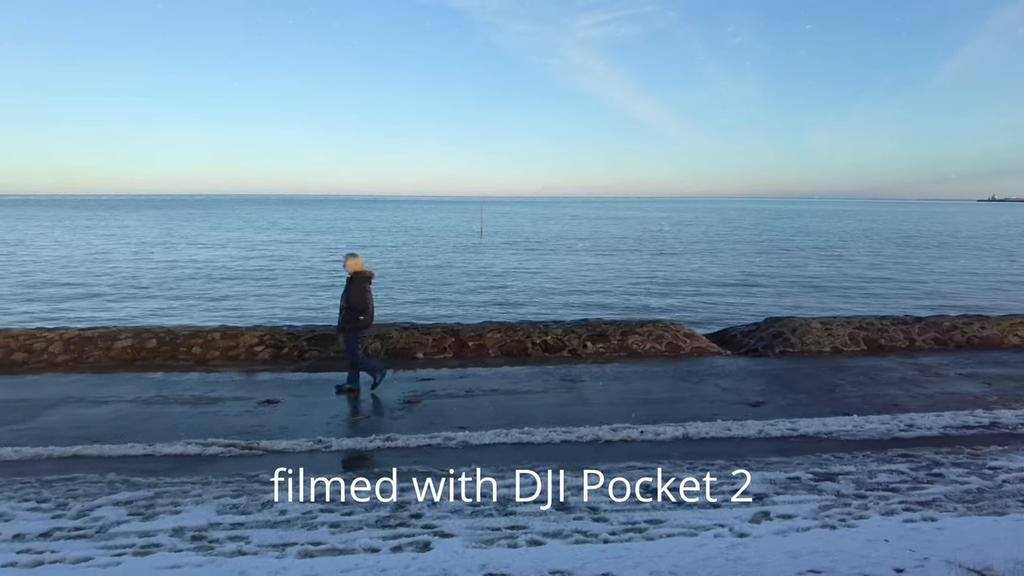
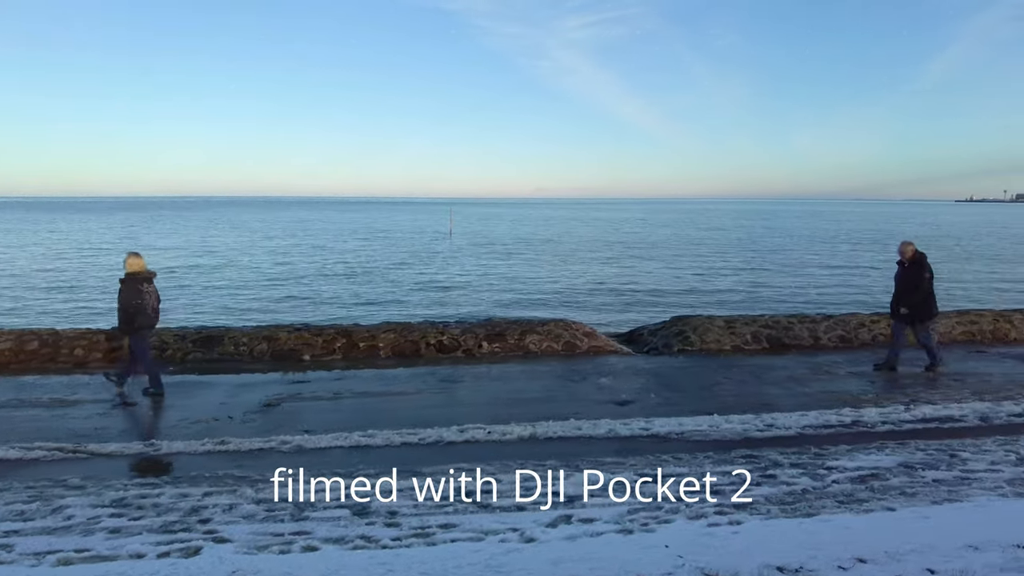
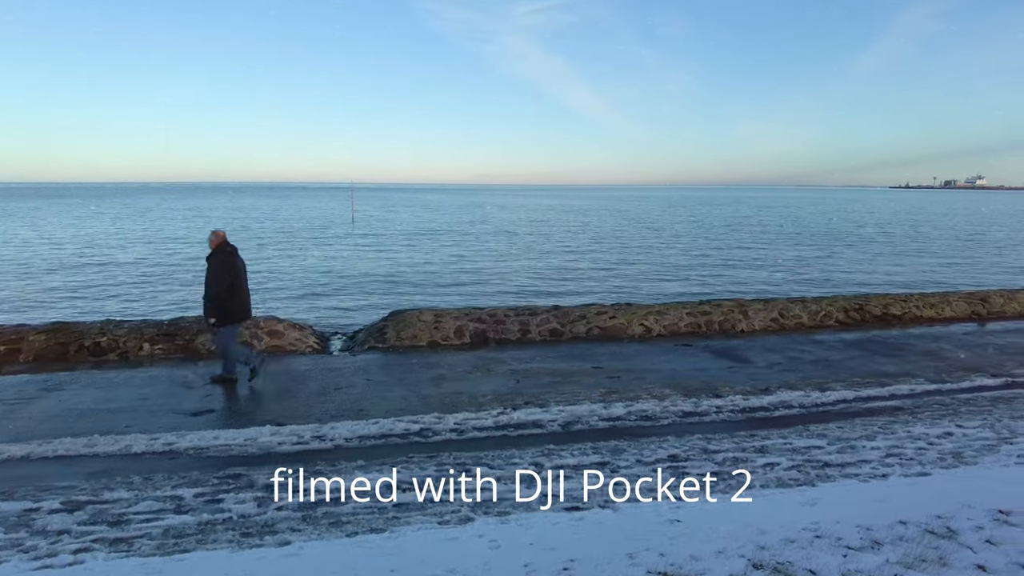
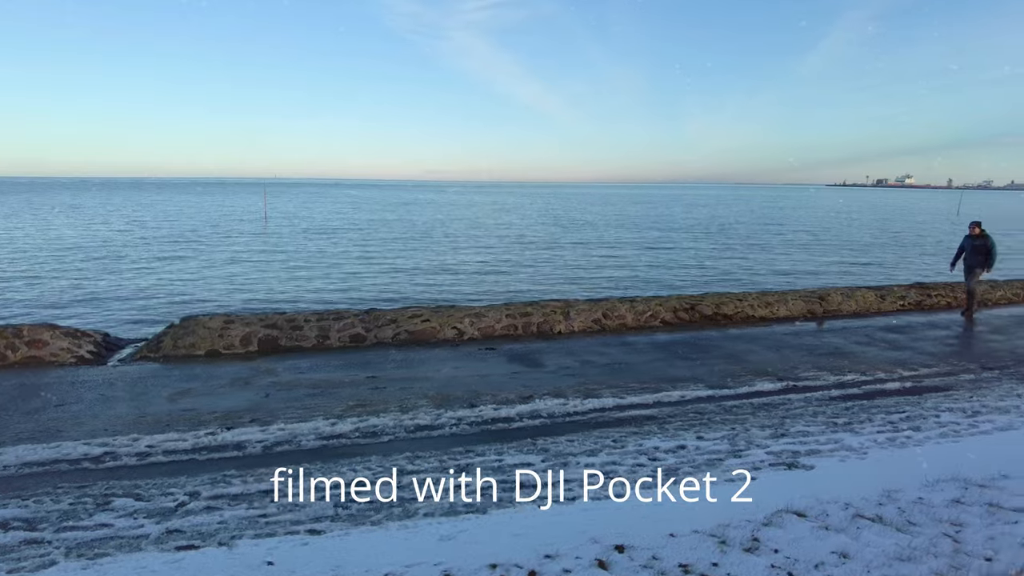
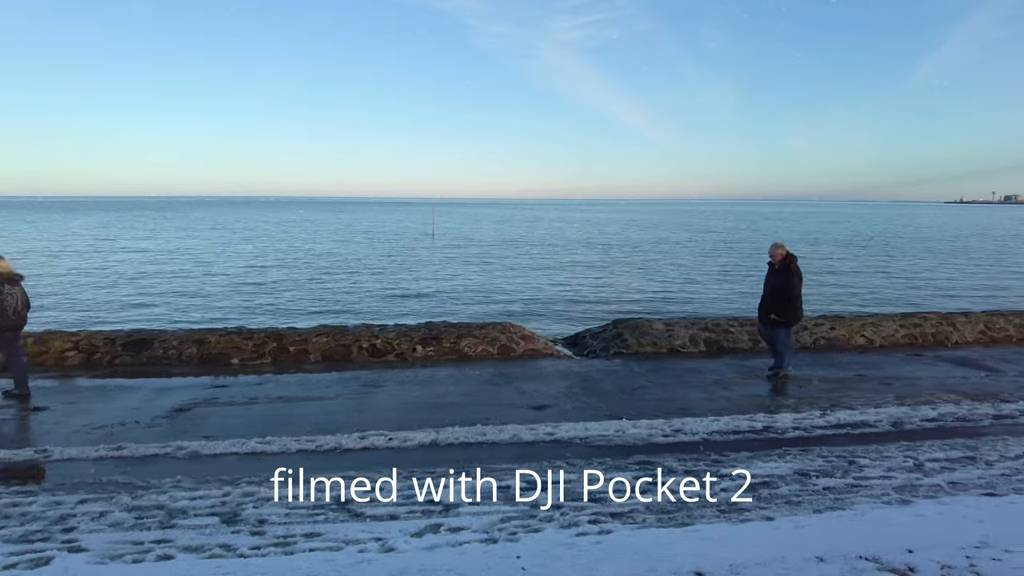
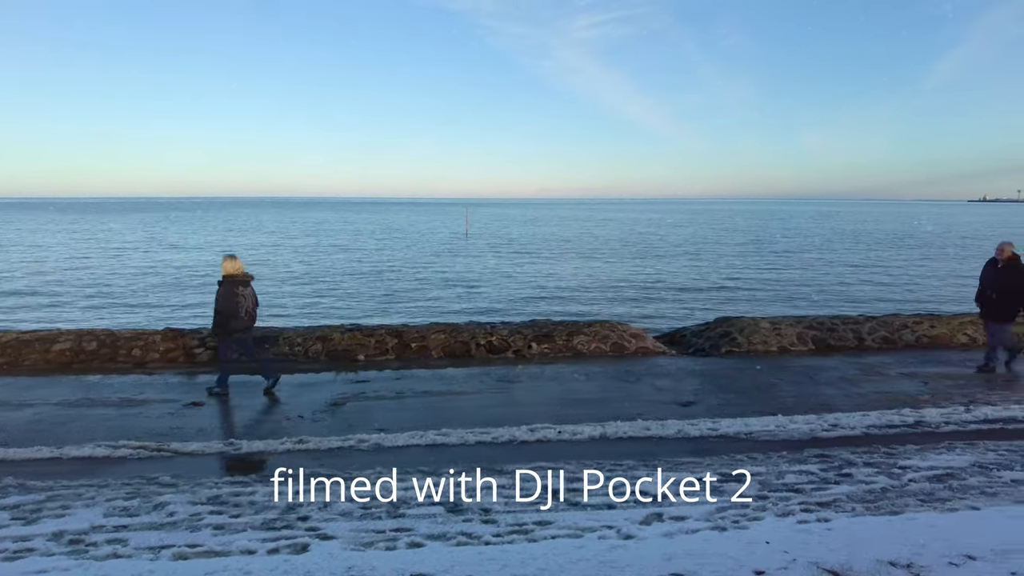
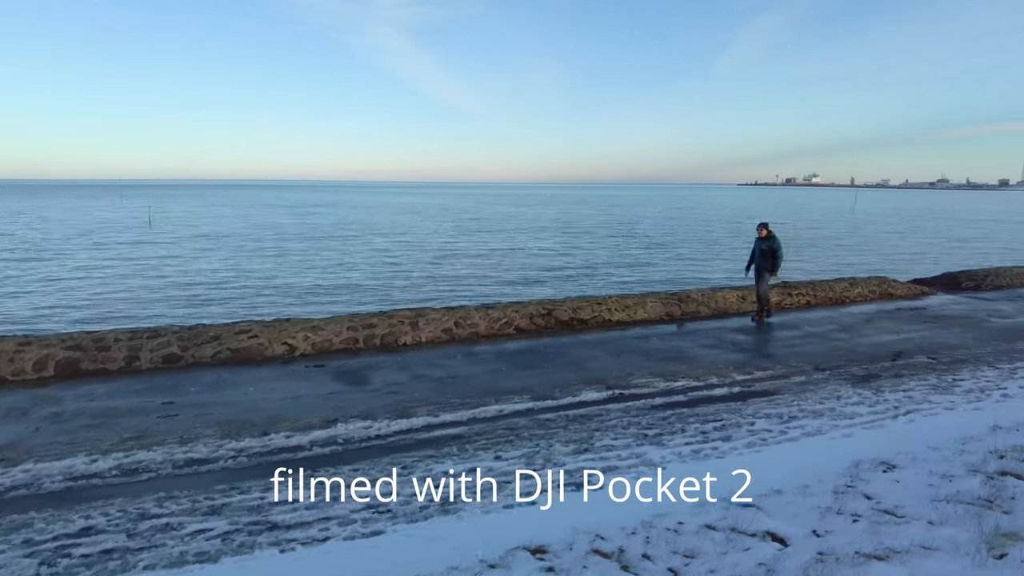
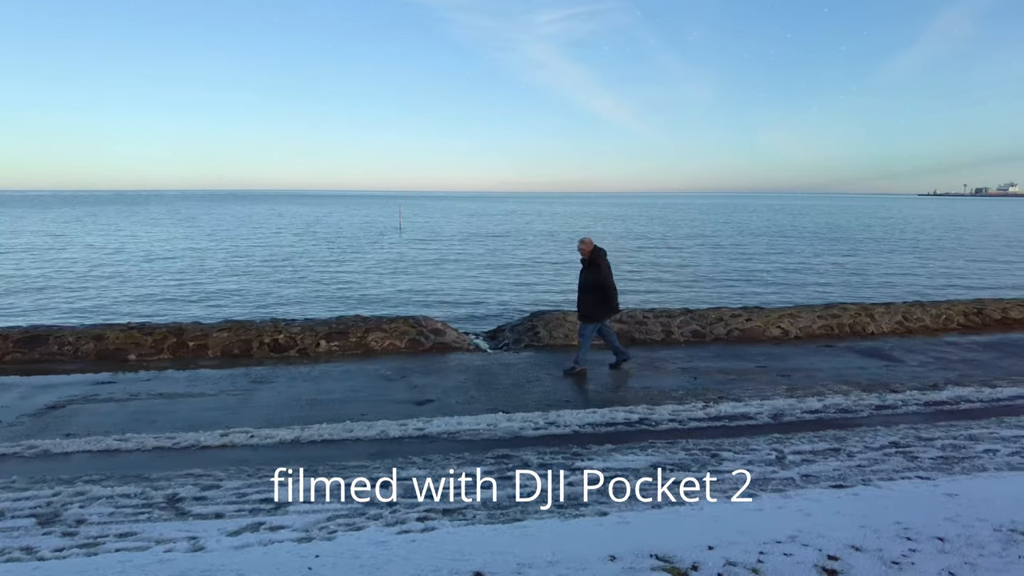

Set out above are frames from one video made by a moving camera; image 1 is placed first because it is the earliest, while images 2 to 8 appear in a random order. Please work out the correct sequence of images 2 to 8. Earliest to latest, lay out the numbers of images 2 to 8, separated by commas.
6, 2, 5, 8, 3, 4, 7
